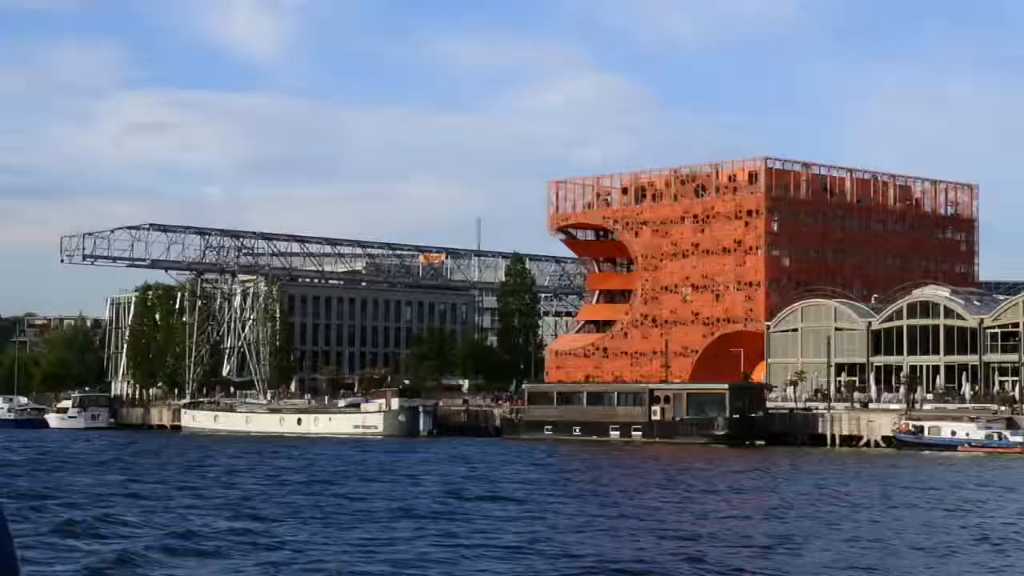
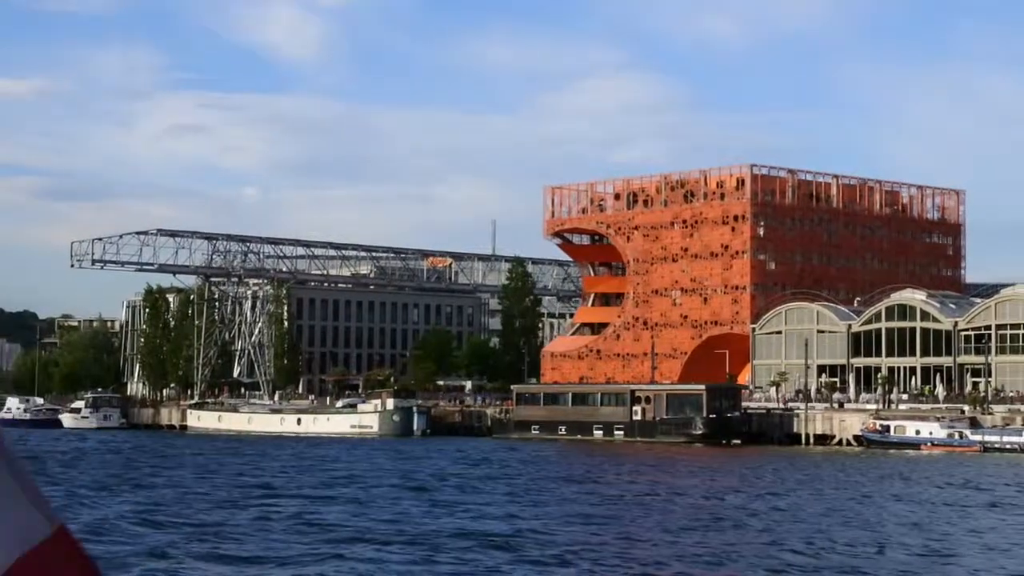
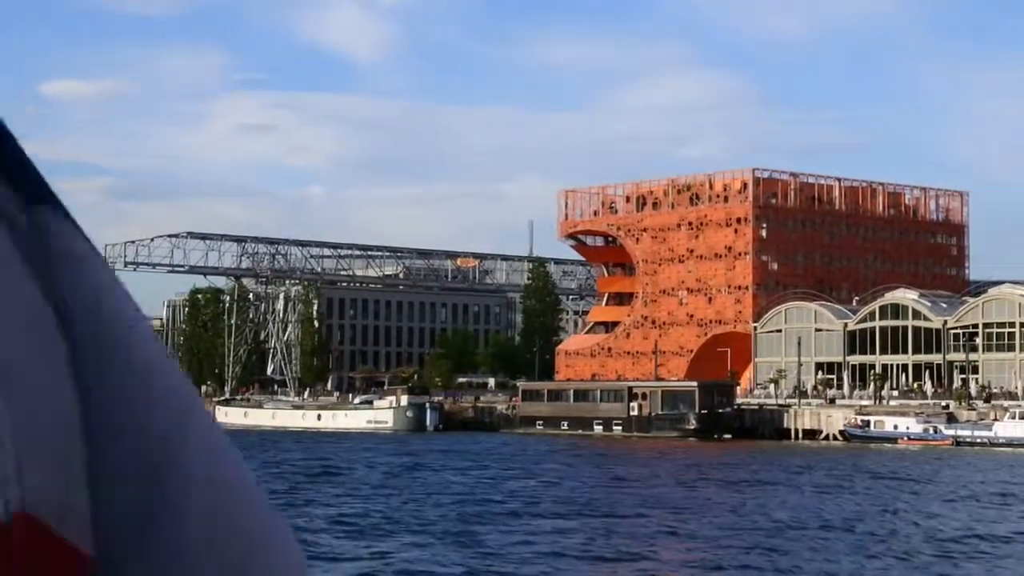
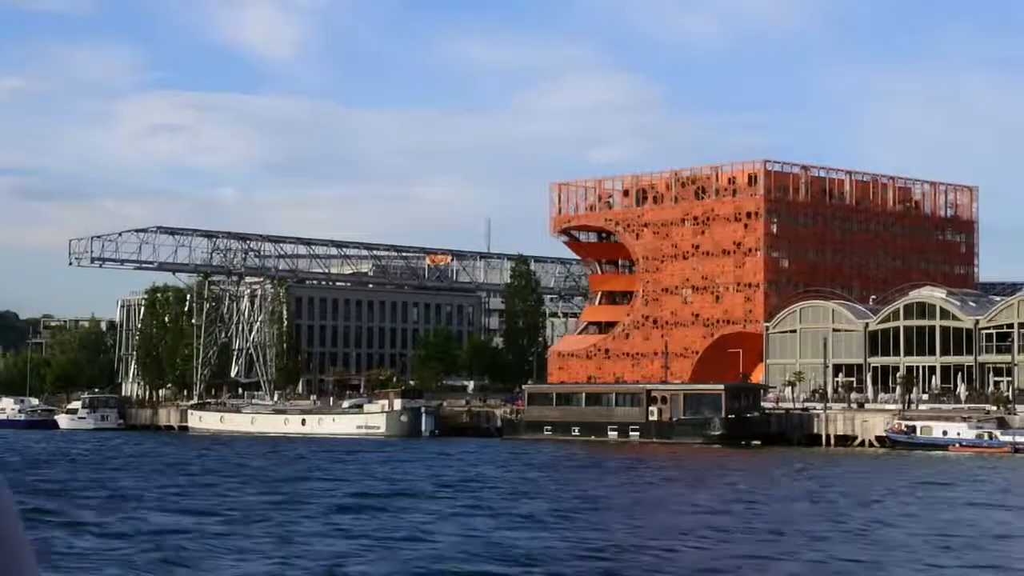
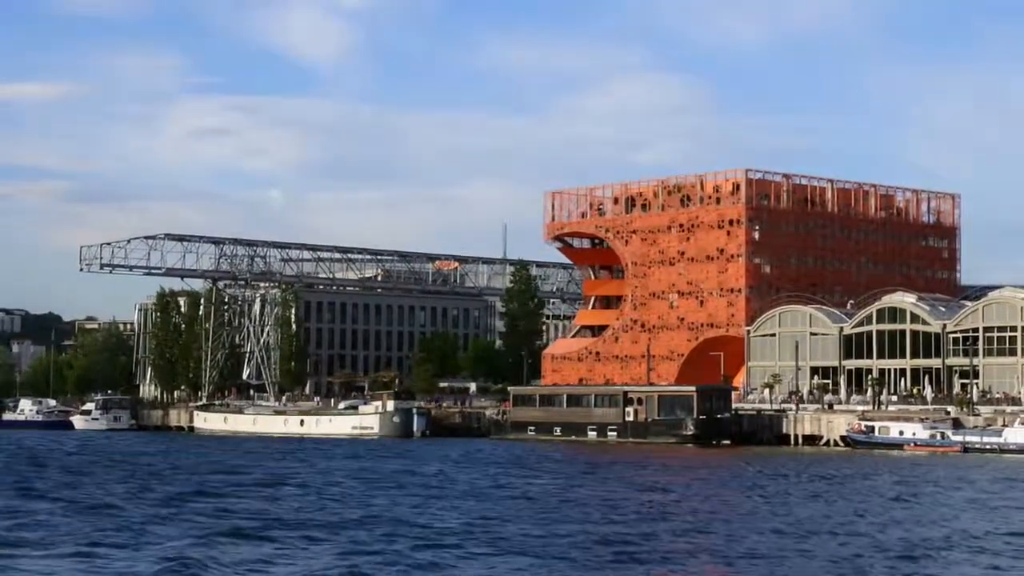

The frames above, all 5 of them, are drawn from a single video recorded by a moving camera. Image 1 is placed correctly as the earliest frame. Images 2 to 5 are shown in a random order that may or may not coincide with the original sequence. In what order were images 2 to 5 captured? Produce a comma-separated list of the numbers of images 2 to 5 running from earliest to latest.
4, 2, 5, 3
